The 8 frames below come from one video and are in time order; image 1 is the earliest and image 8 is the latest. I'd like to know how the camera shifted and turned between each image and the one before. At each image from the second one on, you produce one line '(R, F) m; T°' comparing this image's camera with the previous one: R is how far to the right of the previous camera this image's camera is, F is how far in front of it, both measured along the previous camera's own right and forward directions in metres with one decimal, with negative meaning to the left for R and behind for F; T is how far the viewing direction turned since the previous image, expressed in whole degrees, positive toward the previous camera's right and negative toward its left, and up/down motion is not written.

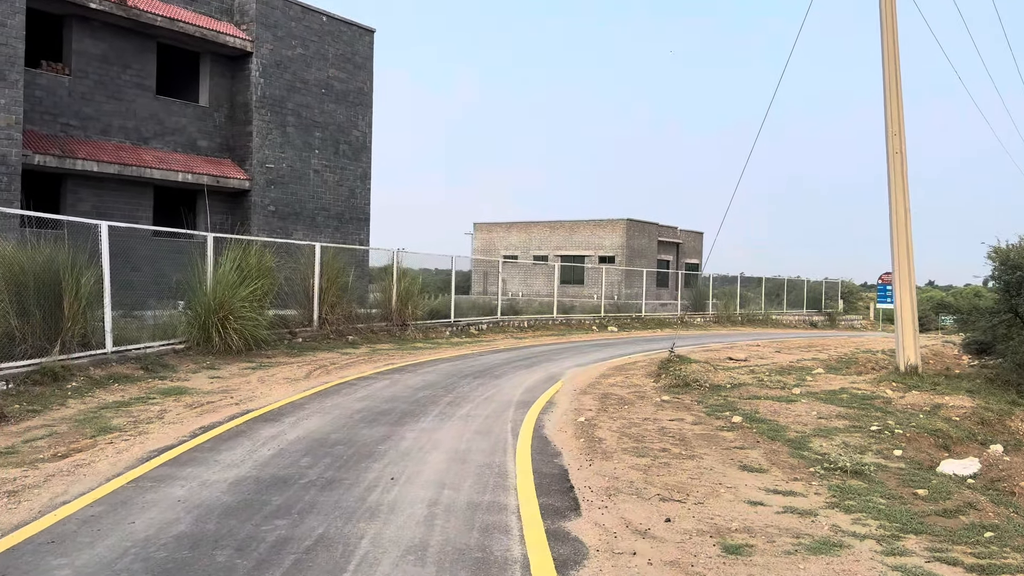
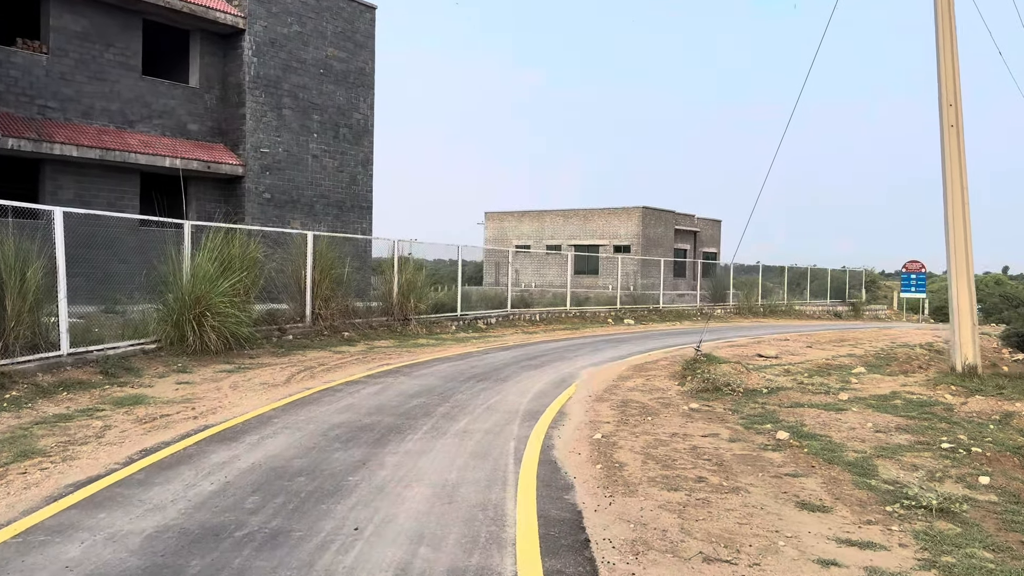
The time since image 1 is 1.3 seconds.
(+0.1, +1.2) m; -1°
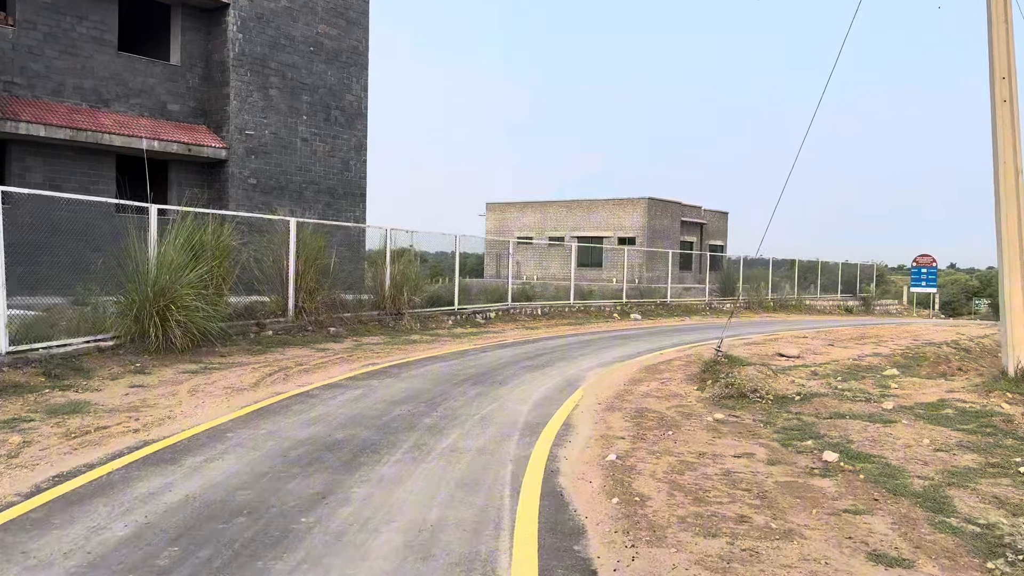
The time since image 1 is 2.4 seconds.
(0.0, +1.1) m; 0°
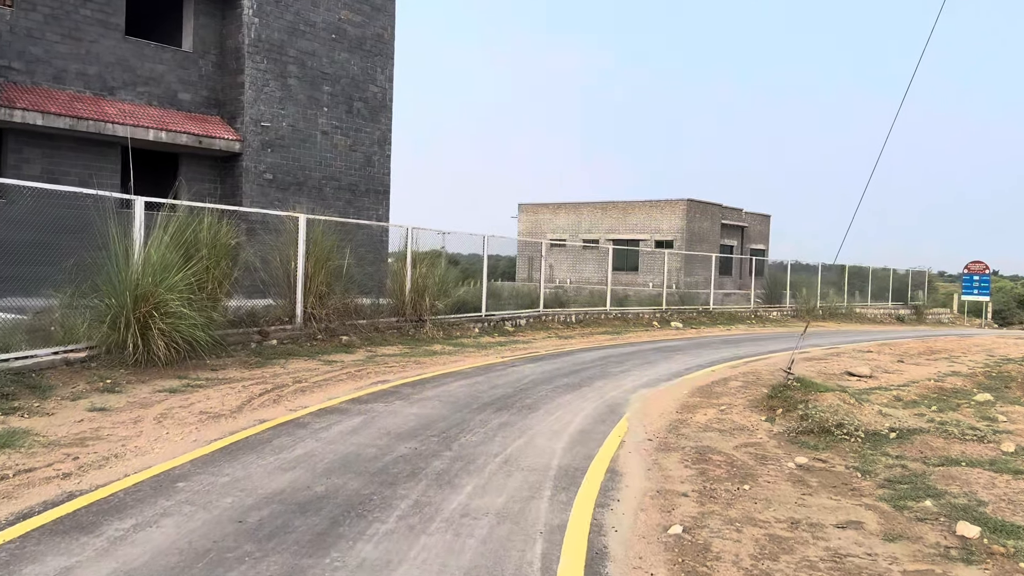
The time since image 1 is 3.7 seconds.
(0.0, +1.4) m; -2°
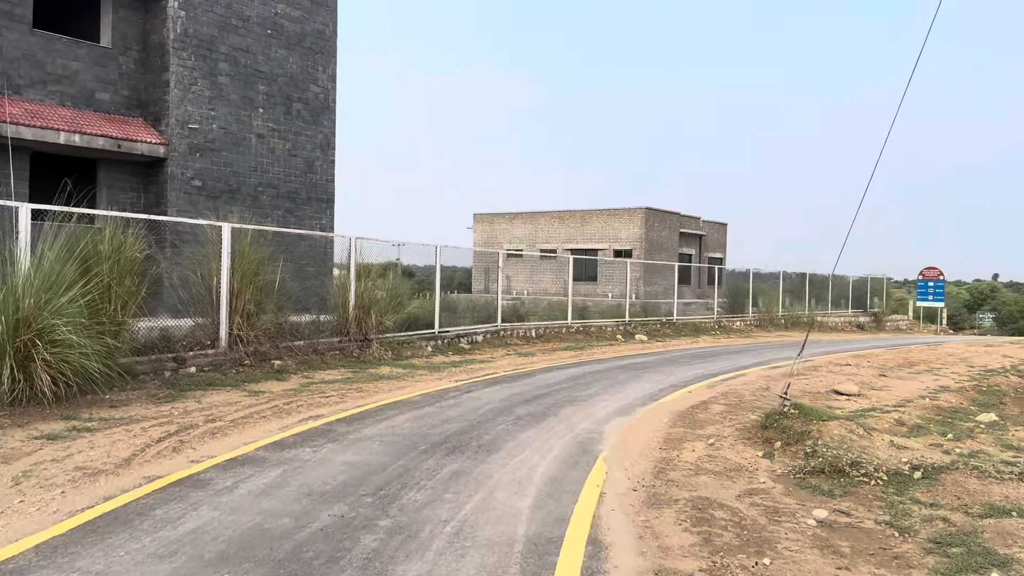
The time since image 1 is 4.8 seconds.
(0.0, +1.2) m; +3°
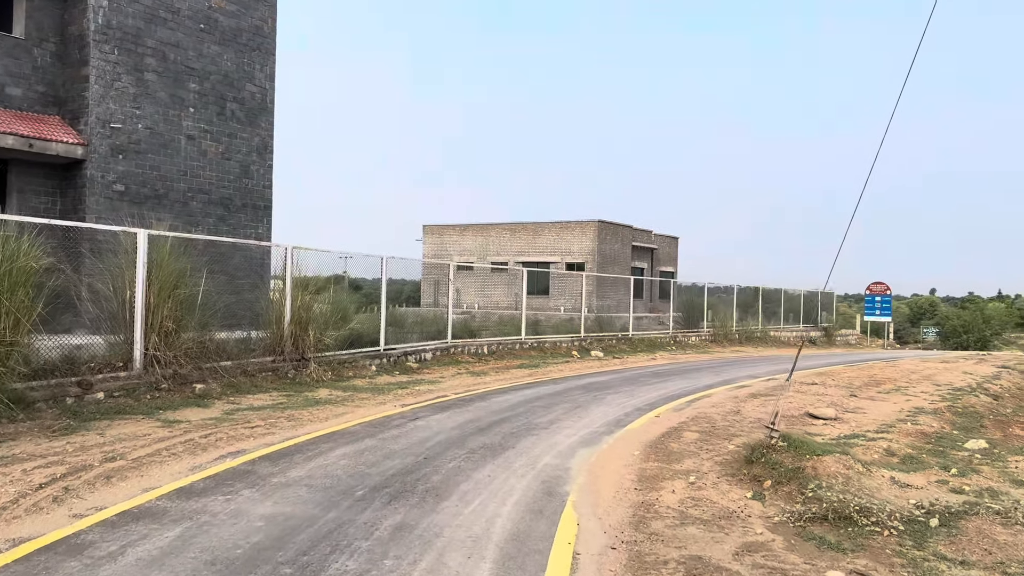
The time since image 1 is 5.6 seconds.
(0.0, +0.9) m; +3°
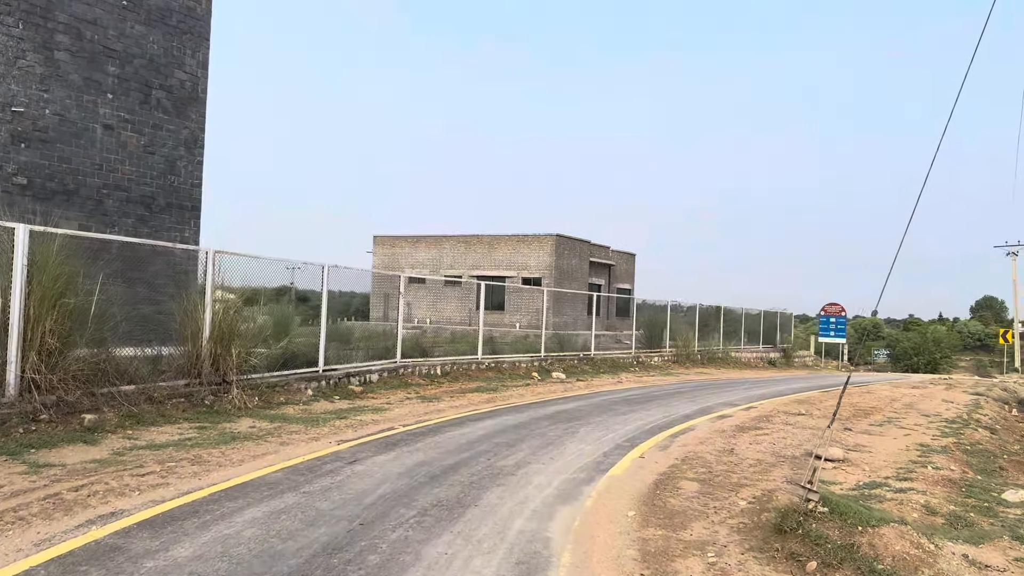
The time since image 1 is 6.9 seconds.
(-0.1, +1.5) m; +3°
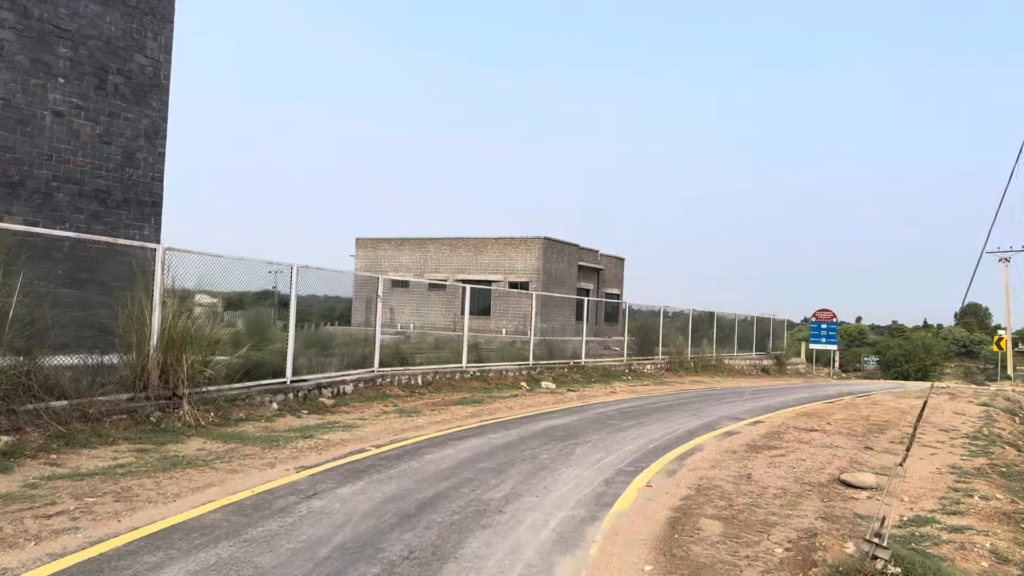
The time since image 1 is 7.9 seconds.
(0.0, +1.0) m; +1°
